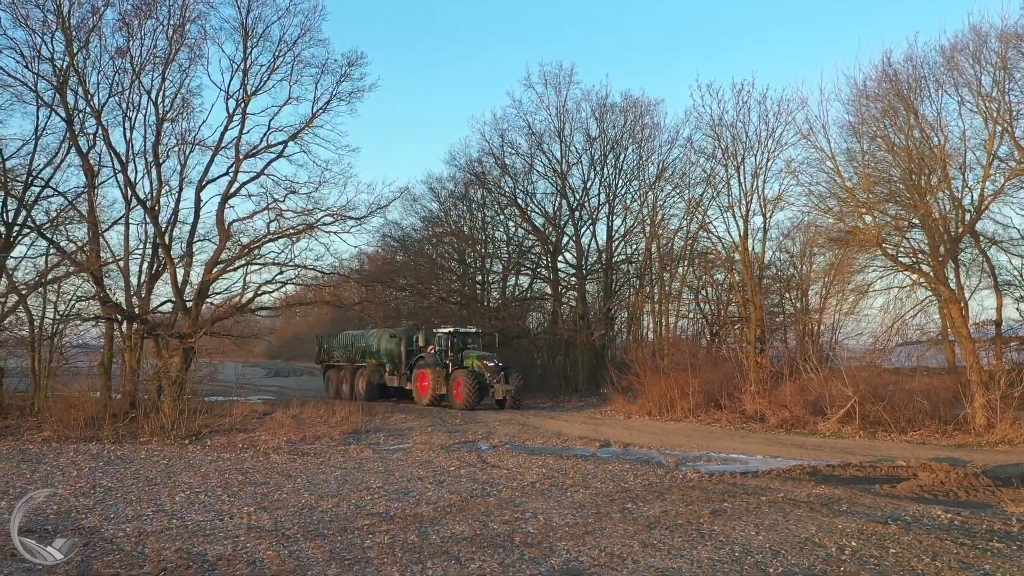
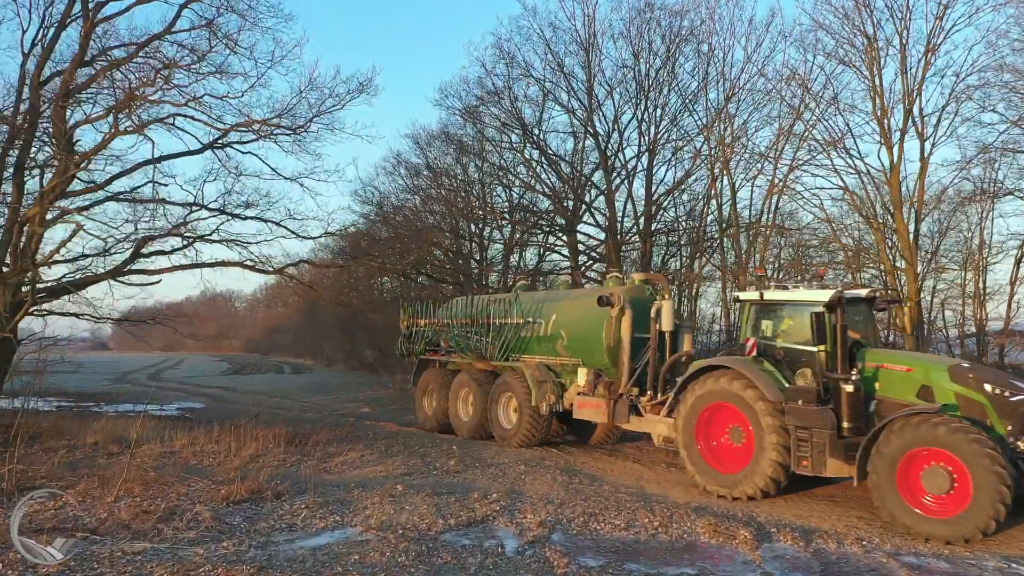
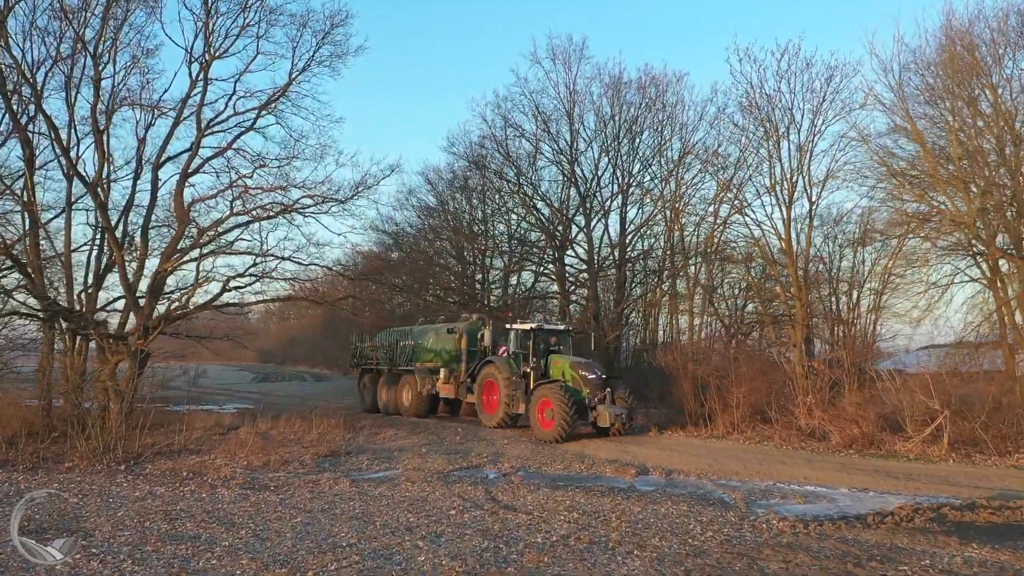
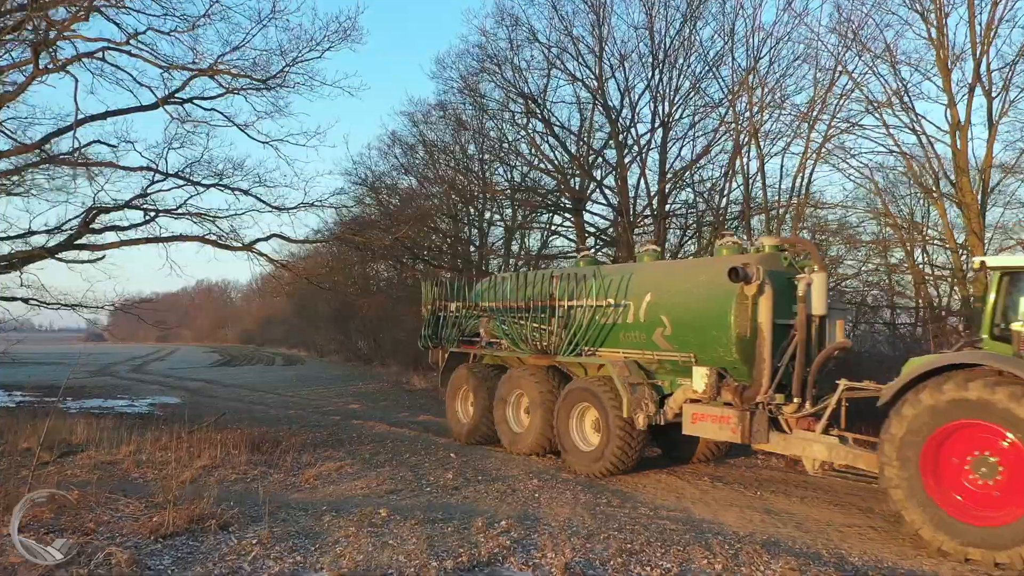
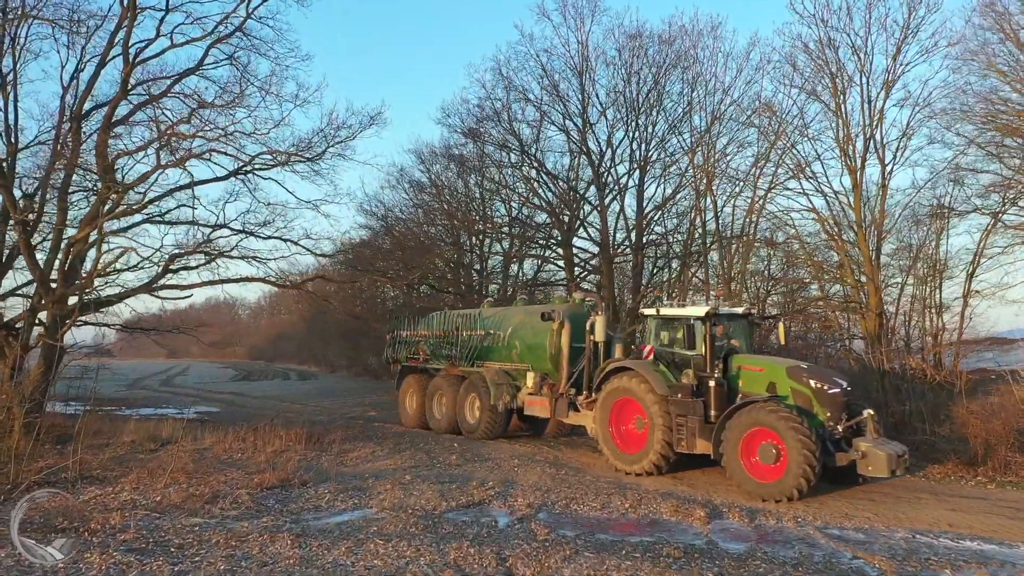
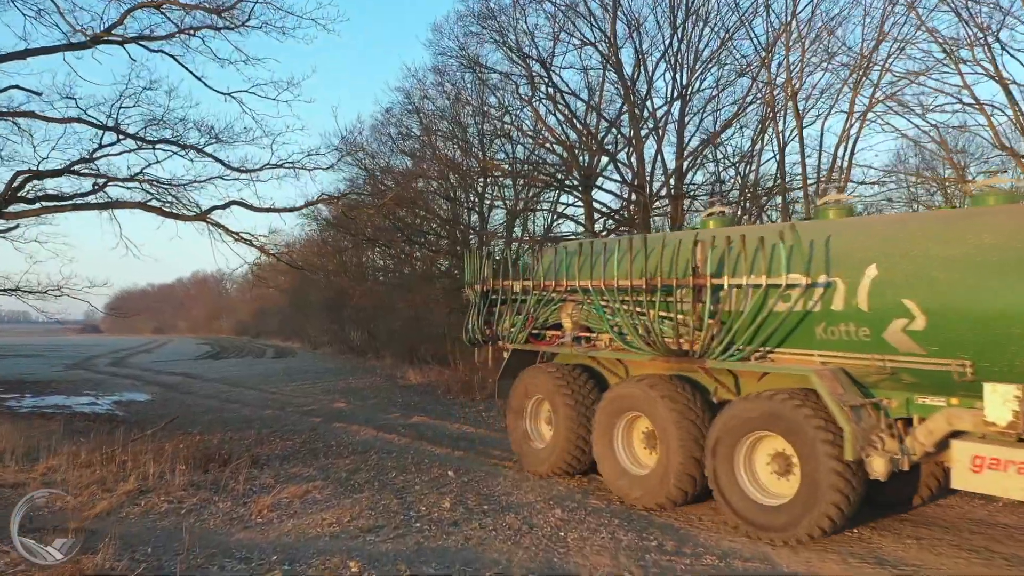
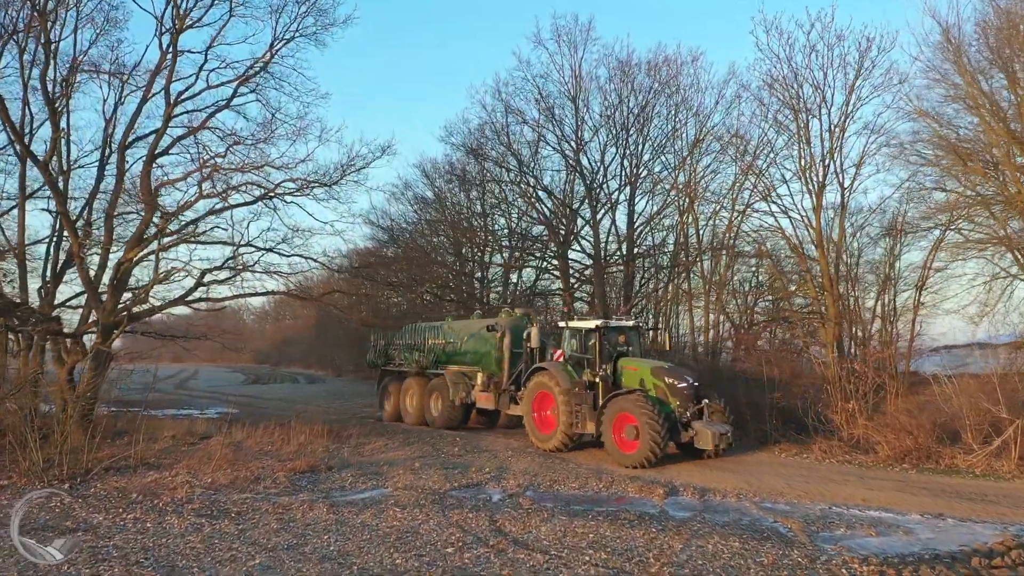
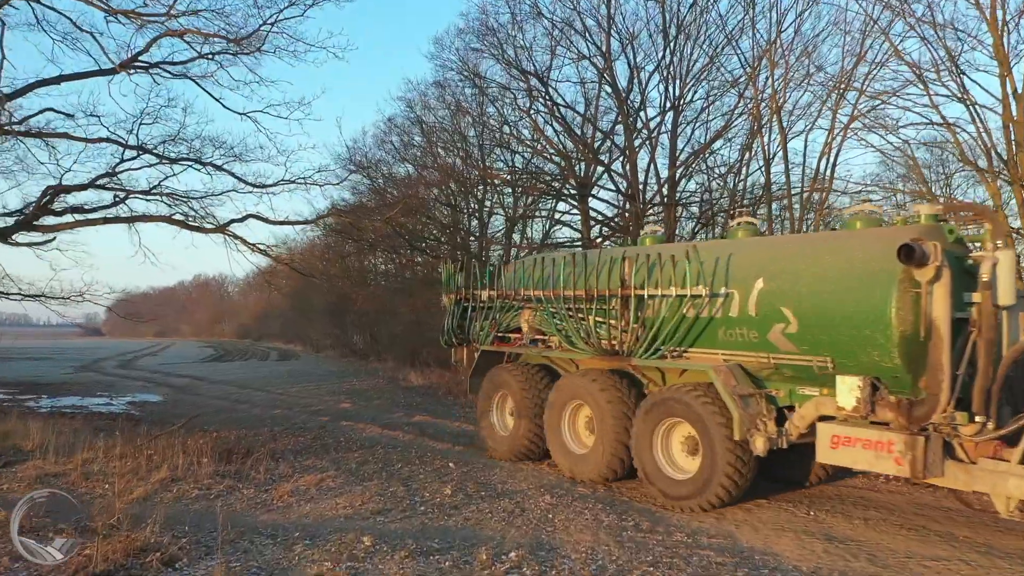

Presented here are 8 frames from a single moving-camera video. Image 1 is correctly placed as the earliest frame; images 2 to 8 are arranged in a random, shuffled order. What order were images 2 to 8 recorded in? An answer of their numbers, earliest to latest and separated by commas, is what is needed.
3, 7, 5, 2, 4, 8, 6
